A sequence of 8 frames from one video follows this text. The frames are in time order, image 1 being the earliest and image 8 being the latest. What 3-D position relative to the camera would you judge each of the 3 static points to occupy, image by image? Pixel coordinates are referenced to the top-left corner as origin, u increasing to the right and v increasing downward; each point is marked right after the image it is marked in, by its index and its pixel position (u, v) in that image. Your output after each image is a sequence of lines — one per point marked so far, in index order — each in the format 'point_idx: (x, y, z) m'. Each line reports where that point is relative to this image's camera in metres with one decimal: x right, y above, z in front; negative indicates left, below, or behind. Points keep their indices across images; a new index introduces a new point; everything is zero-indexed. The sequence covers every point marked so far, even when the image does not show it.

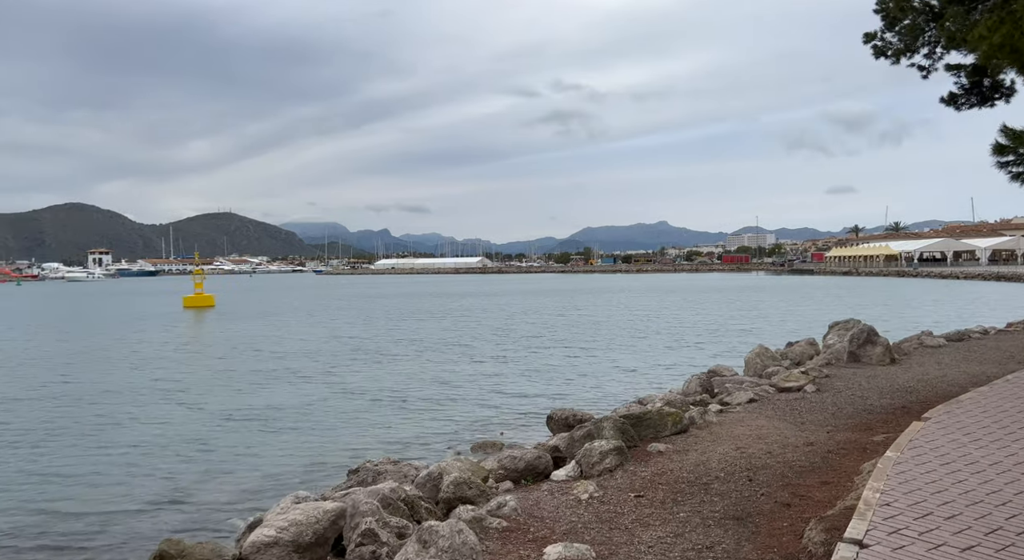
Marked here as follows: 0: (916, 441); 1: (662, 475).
0: (+6.5, -2.6, +14.1) m
1: (+2.6, -3.3, +14.9) m
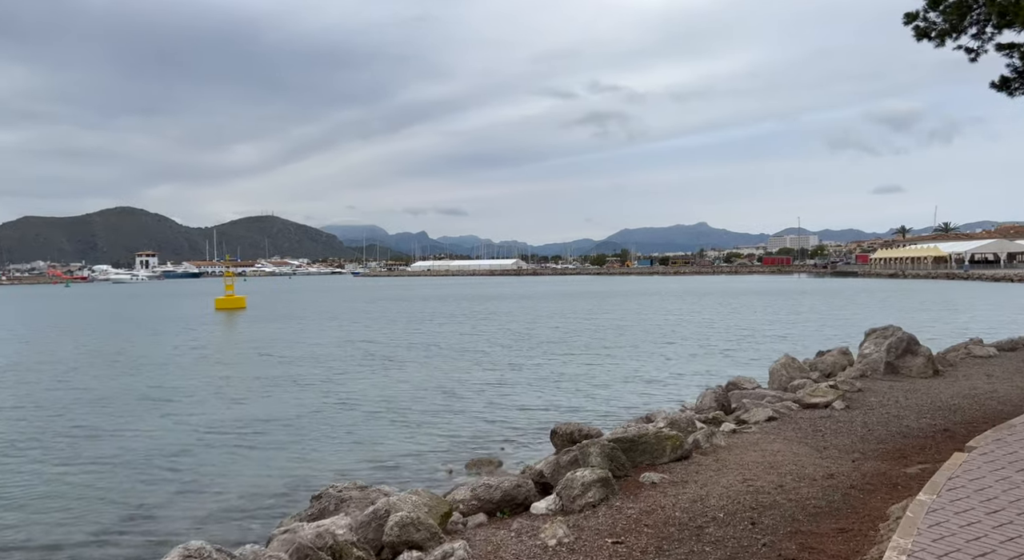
0: (+6.0, -2.7, +11.6) m
1: (+2.0, -3.4, +12.6) m
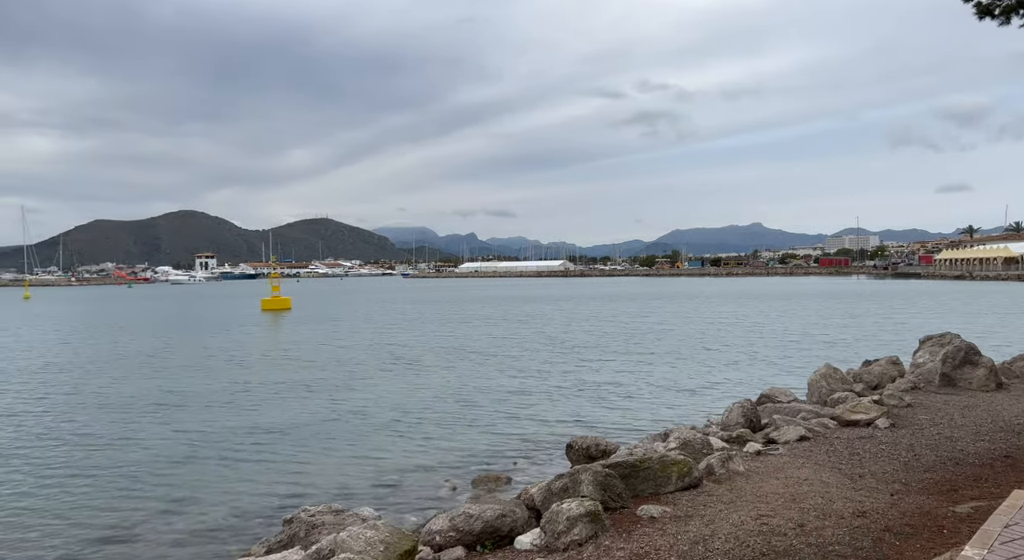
0: (+5.5, -2.7, +9.5) m
1: (+1.6, -3.4, +10.7) m
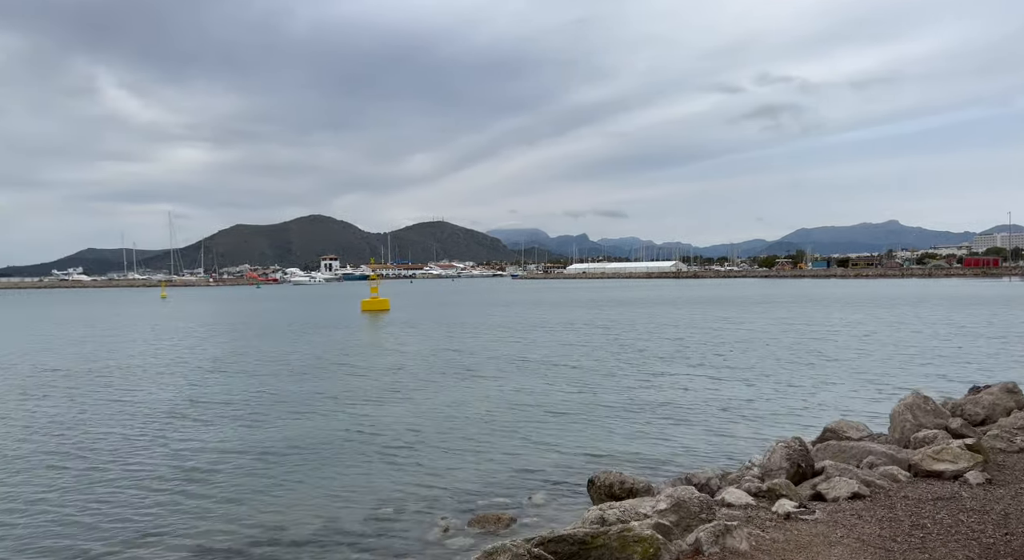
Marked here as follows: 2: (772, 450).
0: (+3.8, -2.8, +5.5) m
1: (+0.2, -3.5, +7.2) m
2: (+4.5, -2.9, +15.1) m
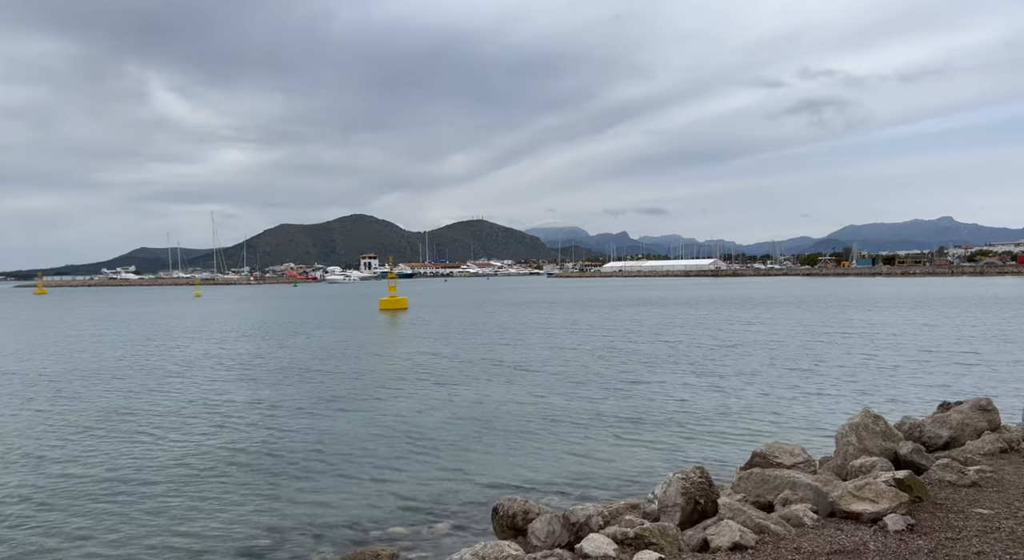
0: (+1.1, -2.8, +3.2) m
1: (-2.5, -3.5, +5.2) m
2: (+2.3, -2.9, +12.8) m
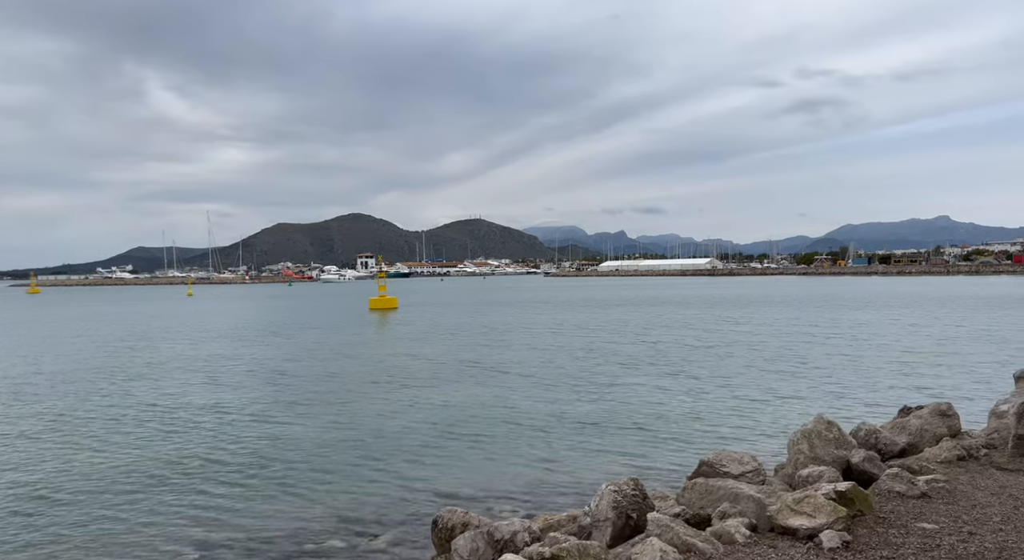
0: (0.0, -2.8, +2.5) m
1: (-3.5, -3.5, +4.5) m
2: (+1.3, -2.9, +12.1) m
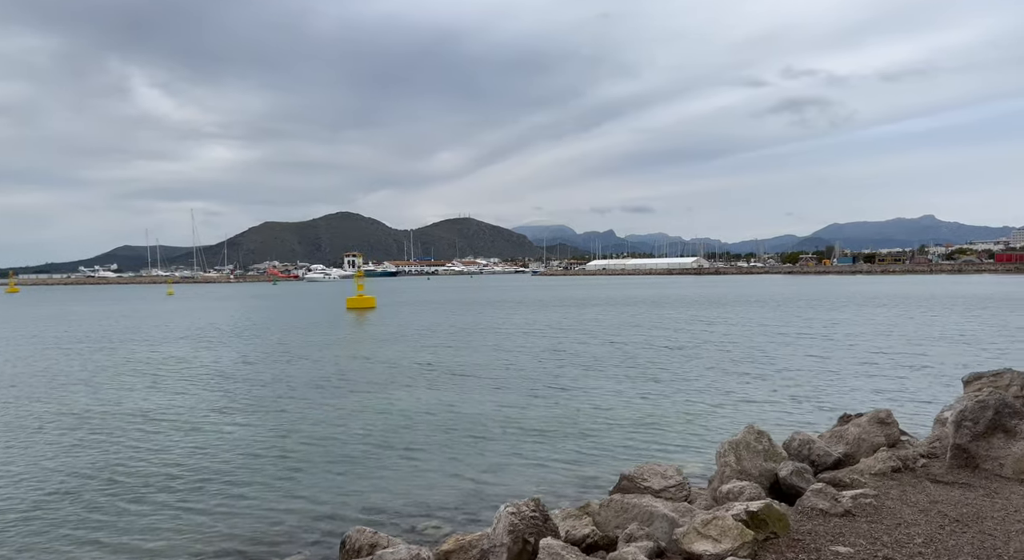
0: (-1.3, -2.9, +1.6) m
1: (-4.8, -3.6, +3.6) m
2: (-0.1, -3.0, +11.3) m
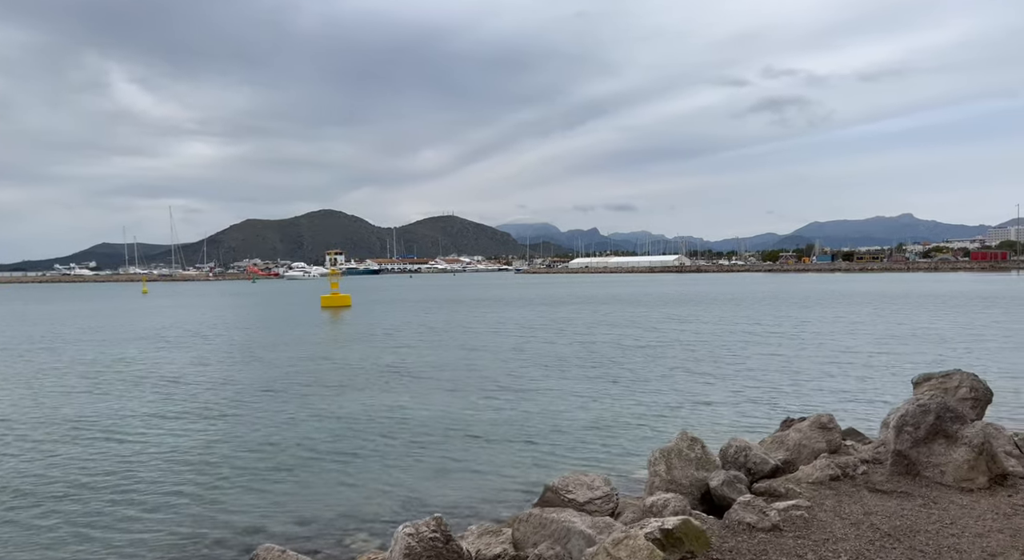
0: (-2.3, -2.9, +0.9) m
1: (-5.8, -3.6, +2.8) m
2: (-1.2, -3.0, +10.5) m
